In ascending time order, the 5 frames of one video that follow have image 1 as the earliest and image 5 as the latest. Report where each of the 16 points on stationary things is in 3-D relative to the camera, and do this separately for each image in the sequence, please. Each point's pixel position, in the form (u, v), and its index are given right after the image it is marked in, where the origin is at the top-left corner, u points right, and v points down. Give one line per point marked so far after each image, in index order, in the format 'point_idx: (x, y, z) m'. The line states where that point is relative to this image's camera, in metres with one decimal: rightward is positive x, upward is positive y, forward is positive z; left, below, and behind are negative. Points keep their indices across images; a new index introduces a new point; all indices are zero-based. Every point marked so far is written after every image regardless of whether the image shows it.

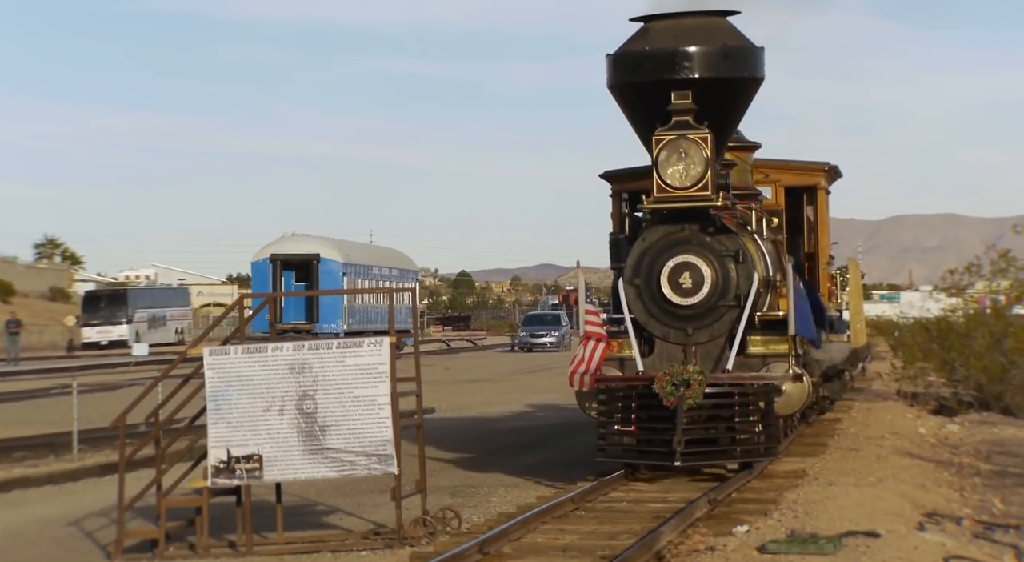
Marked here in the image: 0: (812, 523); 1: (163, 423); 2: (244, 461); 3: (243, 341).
0: (+2.2, -1.7, +9.5) m
1: (-2.3, -0.9, +8.6) m
2: (-1.8, -1.2, +8.9) m
3: (-1.8, -0.4, +9.1) m
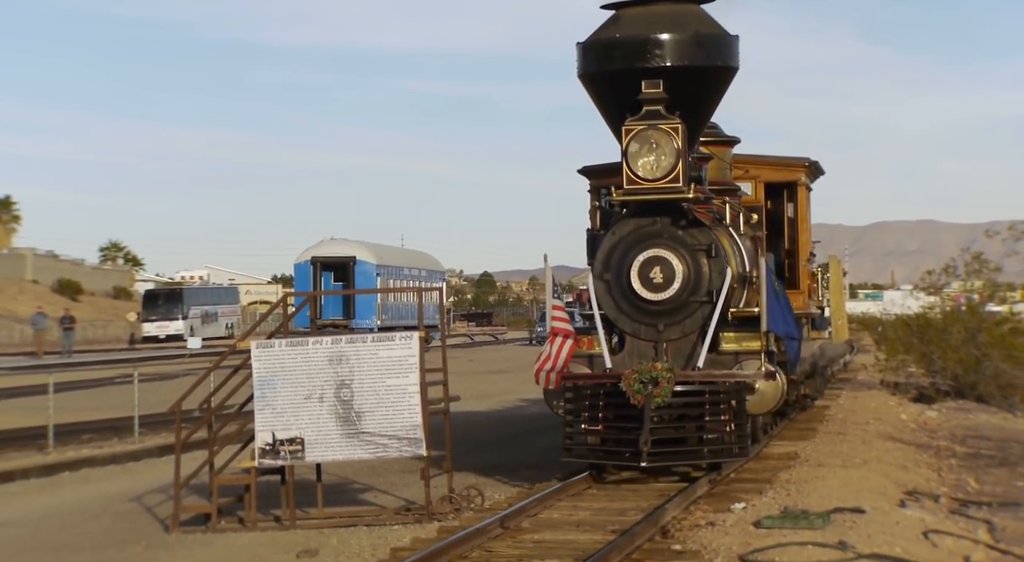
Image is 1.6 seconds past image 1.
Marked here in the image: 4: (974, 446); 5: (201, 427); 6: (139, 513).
0: (+2.3, -1.7, +10.4) m
1: (-2.1, -0.9, +9.5) m
2: (-1.7, -1.2, +9.8) m
3: (-1.7, -0.4, +10.0) m
4: (+4.4, -1.5, +12.5) m
5: (-2.2, -1.0, +9.3) m
6: (-2.8, -1.7, +9.8) m
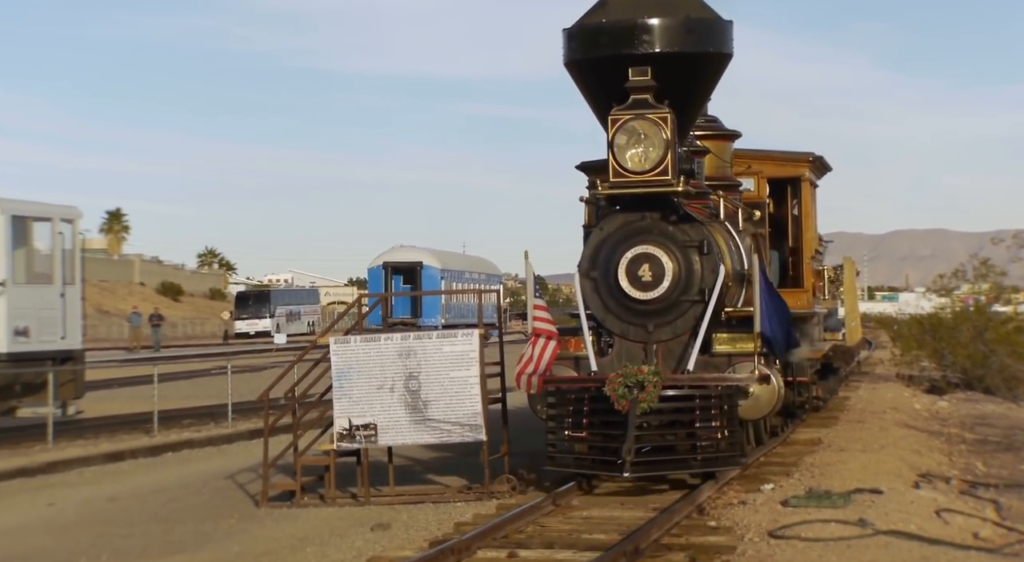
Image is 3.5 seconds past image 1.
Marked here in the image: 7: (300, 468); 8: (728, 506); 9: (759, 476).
0: (+2.7, -1.7, +11.4) m
1: (-1.7, -0.9, +10.6) m
2: (-1.3, -1.2, +11.0) m
3: (-1.3, -0.4, +11.1) m
4: (+4.8, -1.6, +13.5) m
5: (-1.8, -1.1, +10.5) m
6: (-2.3, -1.7, +10.9) m
7: (-1.7, -1.5, +10.7) m
8: (+1.8, -1.9, +11.0) m
9: (+2.2, -1.8, +11.9) m
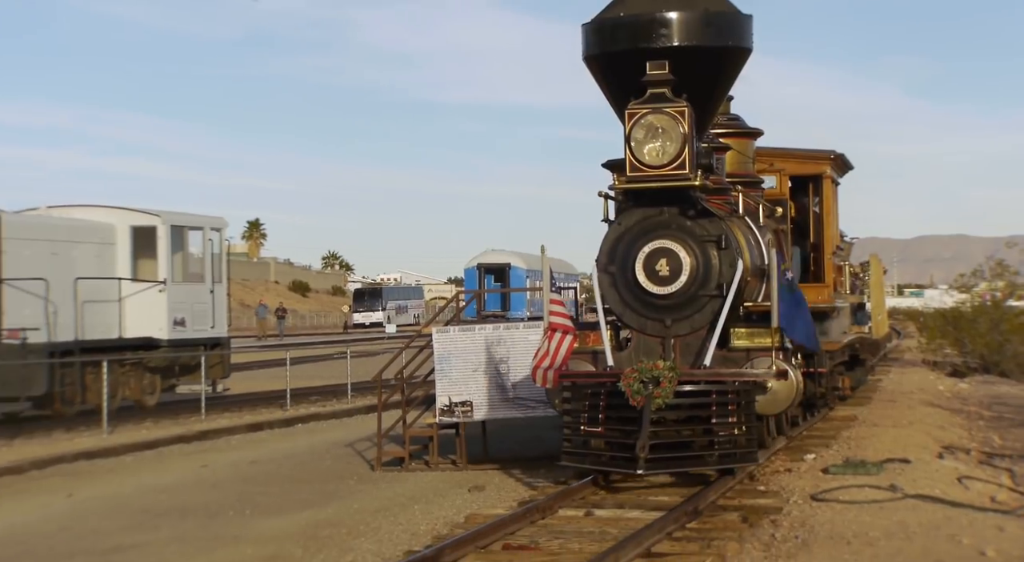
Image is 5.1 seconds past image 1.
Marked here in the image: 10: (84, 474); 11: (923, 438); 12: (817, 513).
0: (+3.5, -1.7, +13.1) m
1: (-1.0, -0.9, +12.4) m
2: (-0.5, -1.2, +12.7) m
3: (-0.5, -0.4, +12.9) m
4: (+5.6, -1.5, +15.1) m
5: (-1.1, -1.0, +12.3) m
6: (-1.6, -1.7, +12.8) m
7: (-1.0, -1.5, +12.5) m
8: (+2.6, -1.9, +12.8) m
9: (+3.0, -1.8, +13.6) m
10: (-4.0, -1.8, +12.4) m
11: (+4.2, -1.6, +13.4) m
12: (+2.8, -2.1, +11.8) m
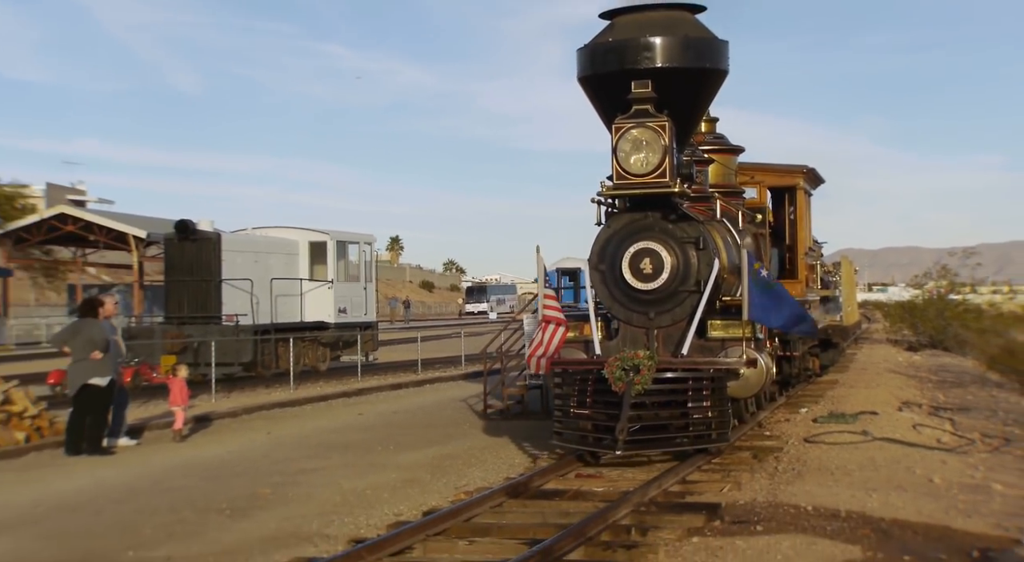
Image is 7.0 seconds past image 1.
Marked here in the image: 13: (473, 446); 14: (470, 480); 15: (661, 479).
0: (+4.4, -1.7, +17.5) m
1: (-0.1, -0.9, +16.8) m
2: (+0.4, -1.2, +17.1) m
3: (+0.4, -0.4, +17.3) m
4: (+6.5, -1.5, +19.5) m
5: (-0.2, -1.0, +16.7) m
6: (-0.7, -1.7, +17.1) m
7: (-0.1, -1.5, +16.9) m
8: (+3.5, -1.9, +17.1) m
9: (+3.9, -1.8, +18.0) m
10: (-3.1, -1.8, +16.7) m
11: (+5.1, -1.6, +17.7) m
12: (+3.7, -2.1, +16.2) m
13: (-0.5, -2.0, +16.2) m
14: (-0.4, -2.3, +15.1) m
15: (+1.7, -2.2, +15.0) m
